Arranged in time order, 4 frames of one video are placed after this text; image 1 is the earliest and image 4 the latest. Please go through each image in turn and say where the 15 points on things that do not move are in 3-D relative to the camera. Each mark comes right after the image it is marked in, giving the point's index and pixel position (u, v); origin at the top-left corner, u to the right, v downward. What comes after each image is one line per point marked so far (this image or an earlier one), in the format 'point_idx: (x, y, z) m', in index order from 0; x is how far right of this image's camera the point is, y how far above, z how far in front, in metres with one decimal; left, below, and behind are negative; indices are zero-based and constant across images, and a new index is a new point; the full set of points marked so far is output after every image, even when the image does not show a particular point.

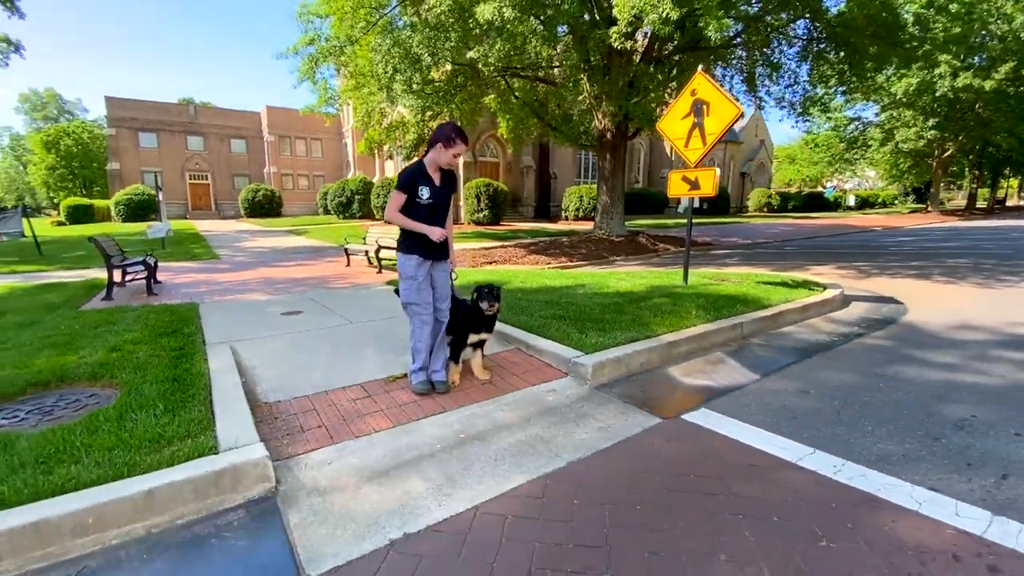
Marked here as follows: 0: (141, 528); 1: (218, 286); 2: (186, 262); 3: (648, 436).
0: (-1.8, -1.2, +2.3) m
1: (-5.6, 0.0, +9.2) m
2: (-9.1, +0.7, +13.4) m
3: (+0.9, -1.0, +3.2) m
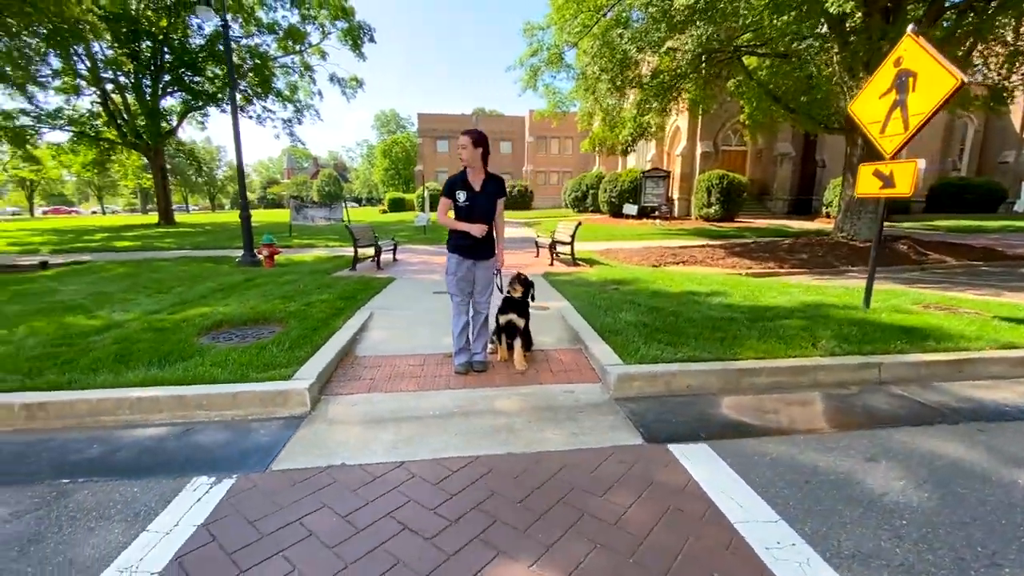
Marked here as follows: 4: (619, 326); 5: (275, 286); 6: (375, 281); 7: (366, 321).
0: (-2.1, -1.0, +3.6) m
1: (-2.0, +0.5, +11.5) m
2: (-3.0, +1.5, +16.8) m
3: (+0.6, -1.1, +3.1) m
4: (+1.2, -0.4, +5.2) m
5: (-3.9, 0.0, +7.9) m
6: (-2.4, +0.1, +8.3) m
7: (-1.8, -0.4, +5.7) m
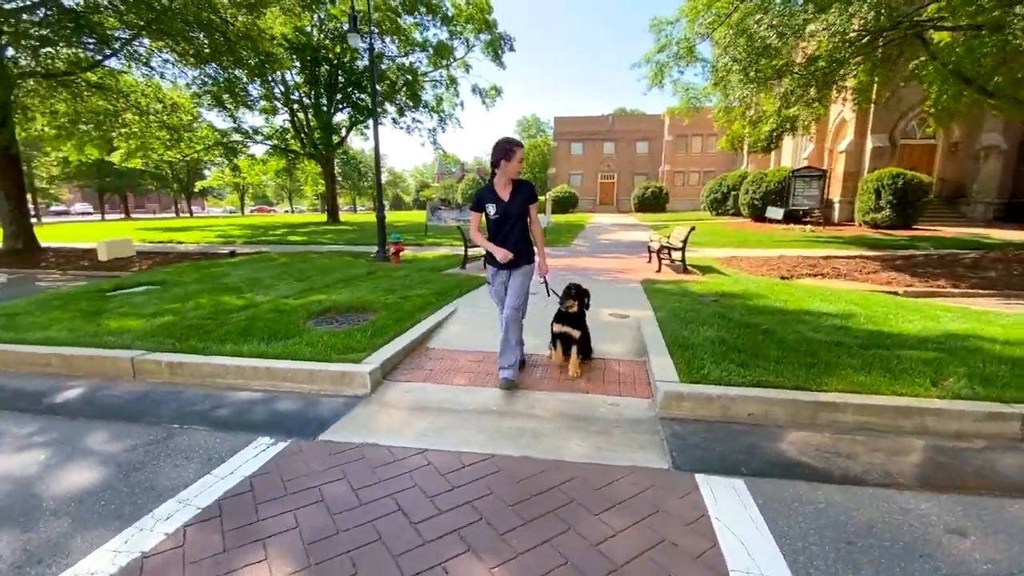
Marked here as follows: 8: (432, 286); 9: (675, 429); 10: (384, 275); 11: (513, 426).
0: (-1.8, -0.9, +4.2) m
1: (+0.5, +0.5, +11.7) m
2: (+1.1, +1.5, +17.1) m
3: (+0.7, -1.1, +2.9) m
4: (+1.8, -0.5, +4.8) m
5: (-2.3, +0.2, +8.8) m
6: (-0.7, +0.1, +8.8) m
7: (-0.8, -0.4, +6.1) m
8: (-1.3, 0.0, +7.9) m
9: (+1.2, -1.0, +3.4) m
10: (-2.5, +0.2, +9.4) m
11: (0.0, -1.0, +3.5) m
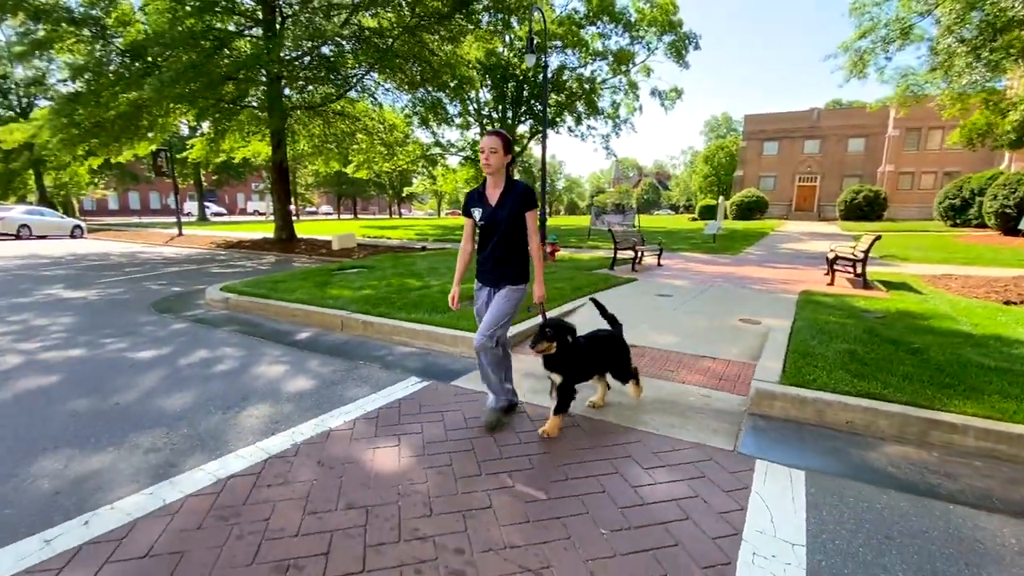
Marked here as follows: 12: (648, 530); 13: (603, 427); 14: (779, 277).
0: (-0.7, -0.7, +5.3) m
1: (+4.2, +0.4, +11.6) m
2: (+6.7, +1.2, +16.4) m
3: (+1.2, -1.1, +3.2) m
4: (+3.0, -0.6, +4.6) m
5: (+0.5, +0.3, +9.7) m
6: (+2.0, +0.2, +9.2) m
7: (+0.9, -0.3, +6.8) m
8: (+1.1, +0.1, +8.6) m
9: (+1.8, -1.0, +3.6) m
10: (+0.5, +0.4, +10.4) m
11: (+0.8, -0.9, +4.0) m
12: (+0.7, -1.2, +2.4) m
13: (+0.7, -1.0, +3.5) m
14: (+6.0, +0.2, +10.7) m
